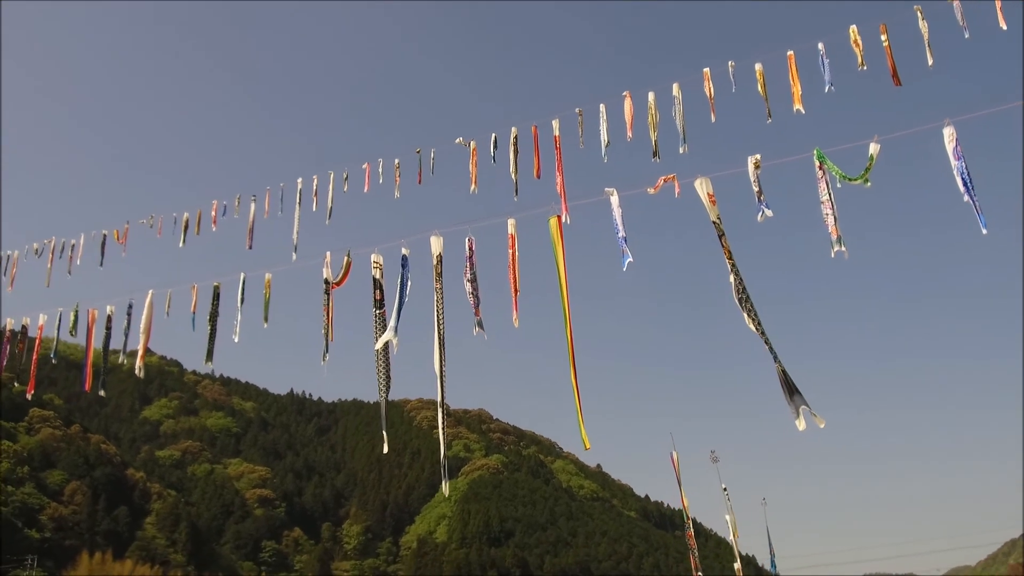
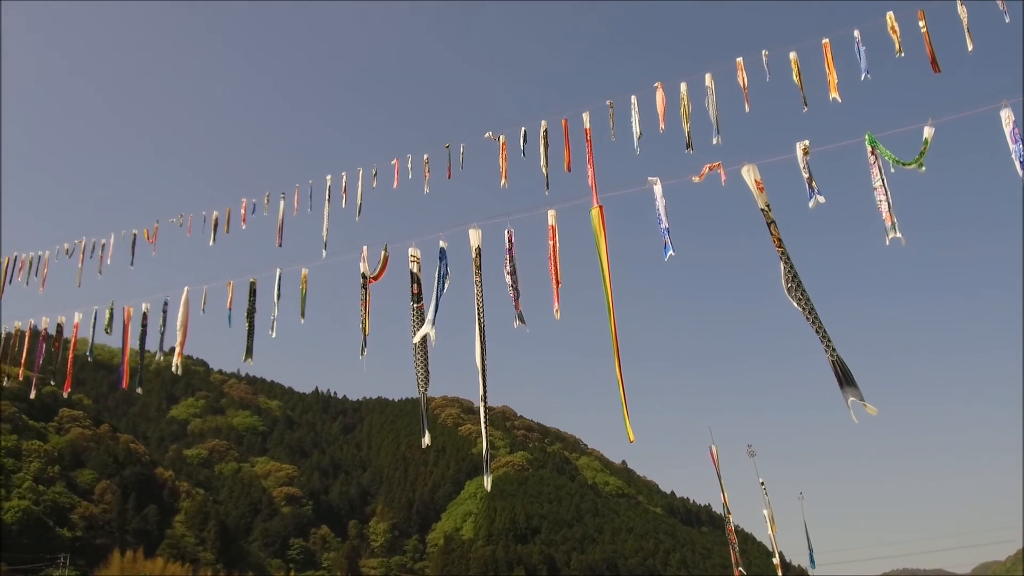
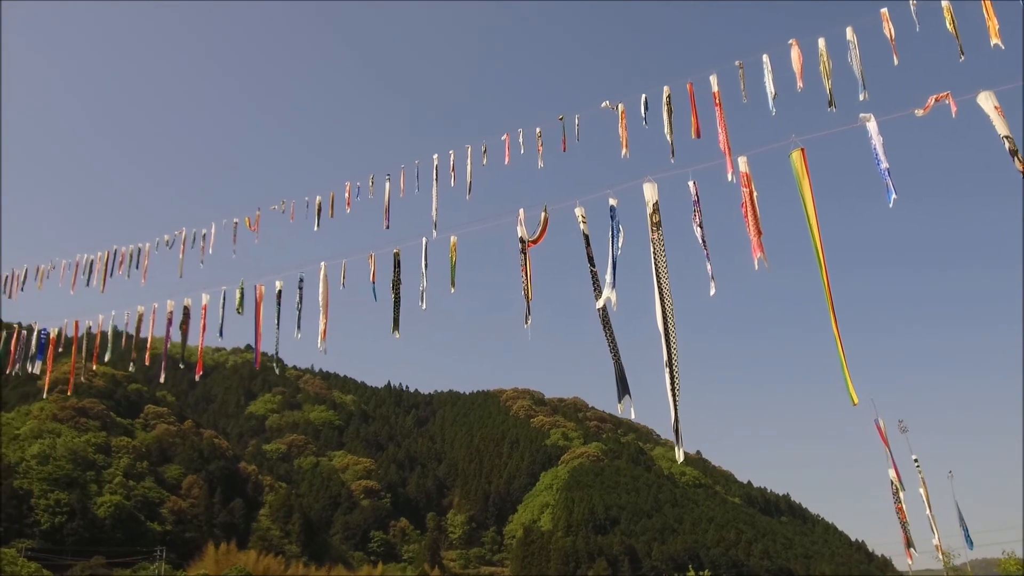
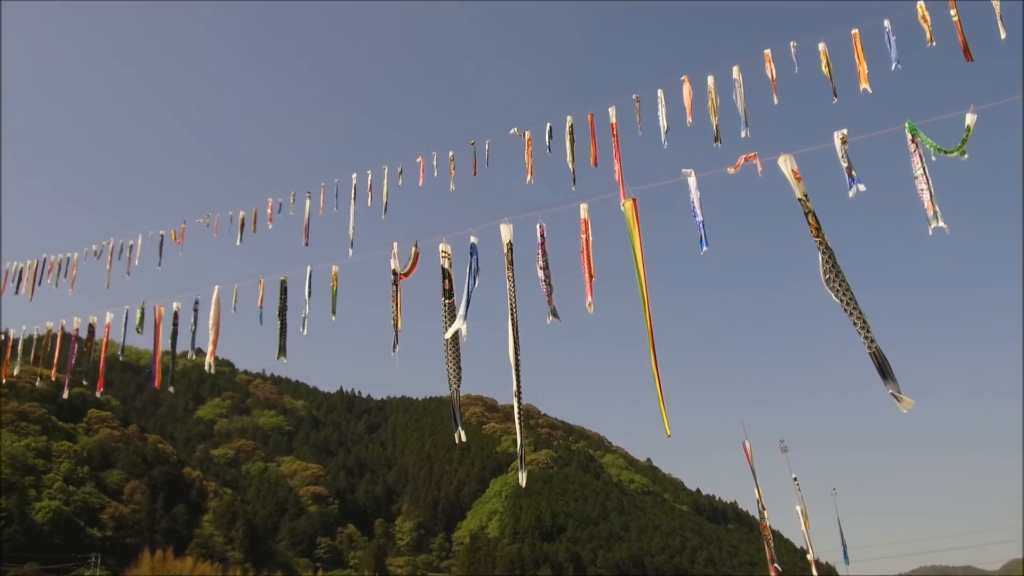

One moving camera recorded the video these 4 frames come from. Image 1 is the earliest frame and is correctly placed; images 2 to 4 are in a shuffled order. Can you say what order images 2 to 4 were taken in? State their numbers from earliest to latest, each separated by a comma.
2, 4, 3
